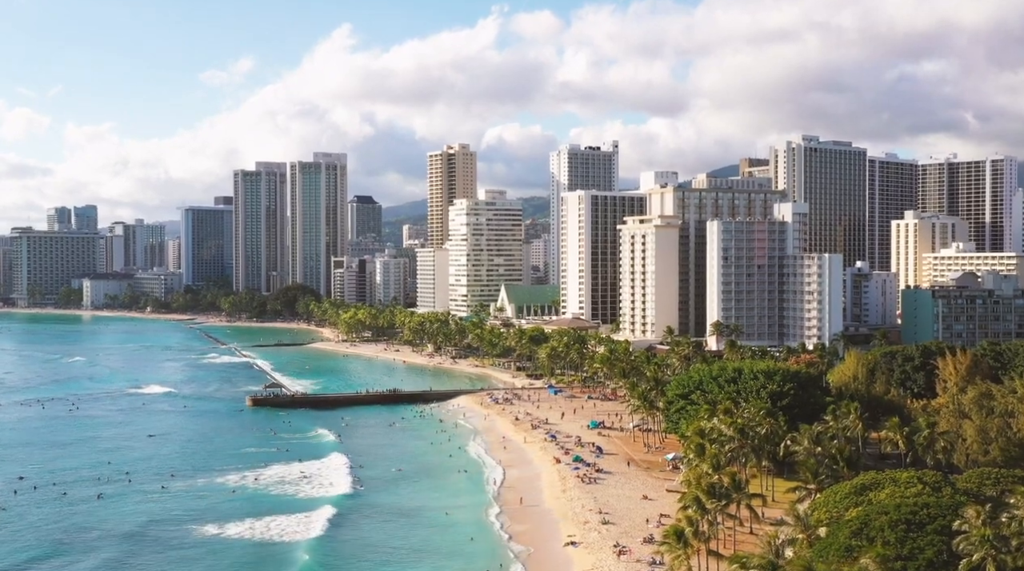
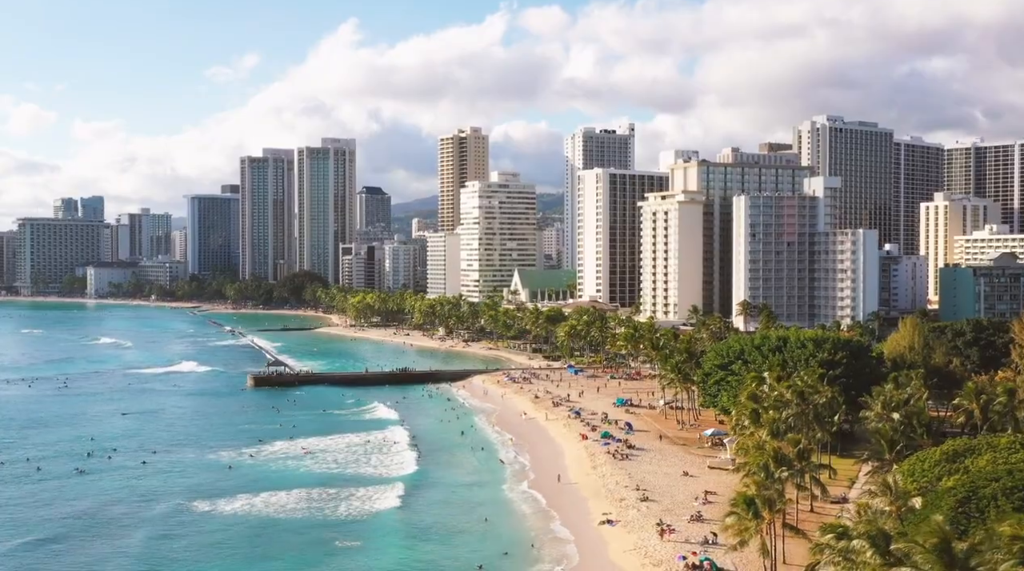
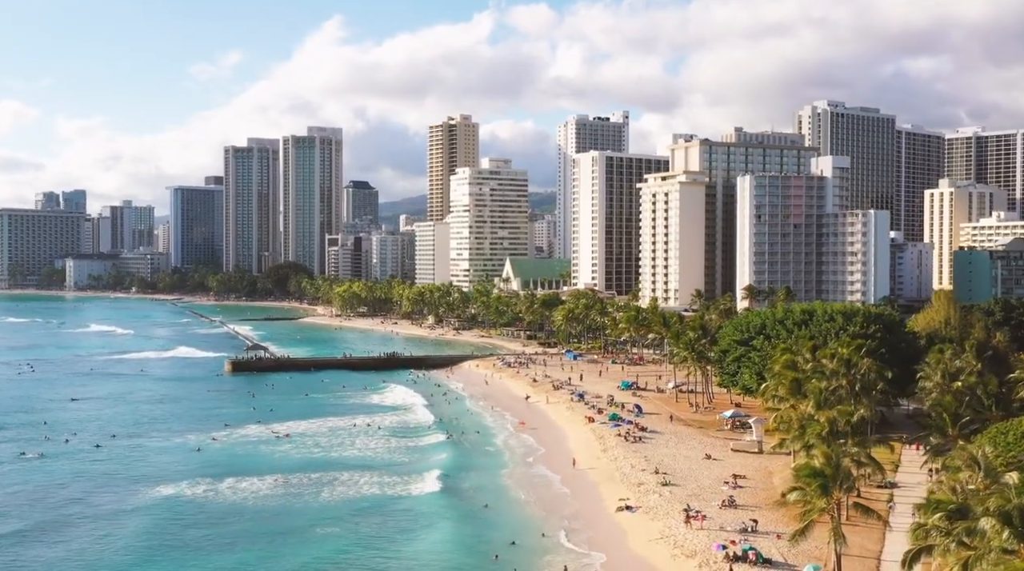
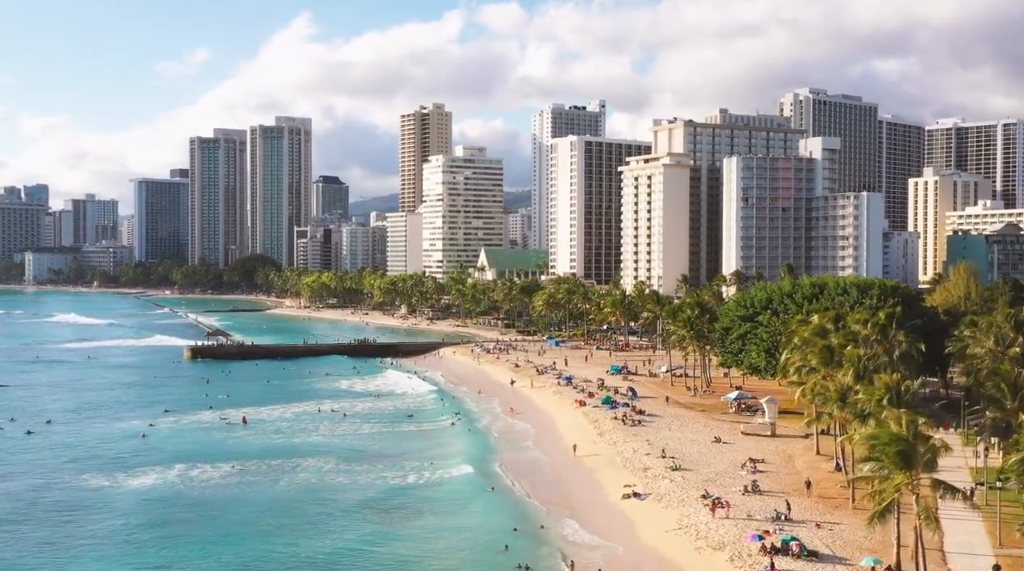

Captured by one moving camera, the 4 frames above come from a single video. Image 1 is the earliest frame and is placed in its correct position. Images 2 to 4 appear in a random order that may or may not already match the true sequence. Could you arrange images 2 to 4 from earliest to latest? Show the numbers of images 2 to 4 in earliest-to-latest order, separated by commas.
2, 3, 4
